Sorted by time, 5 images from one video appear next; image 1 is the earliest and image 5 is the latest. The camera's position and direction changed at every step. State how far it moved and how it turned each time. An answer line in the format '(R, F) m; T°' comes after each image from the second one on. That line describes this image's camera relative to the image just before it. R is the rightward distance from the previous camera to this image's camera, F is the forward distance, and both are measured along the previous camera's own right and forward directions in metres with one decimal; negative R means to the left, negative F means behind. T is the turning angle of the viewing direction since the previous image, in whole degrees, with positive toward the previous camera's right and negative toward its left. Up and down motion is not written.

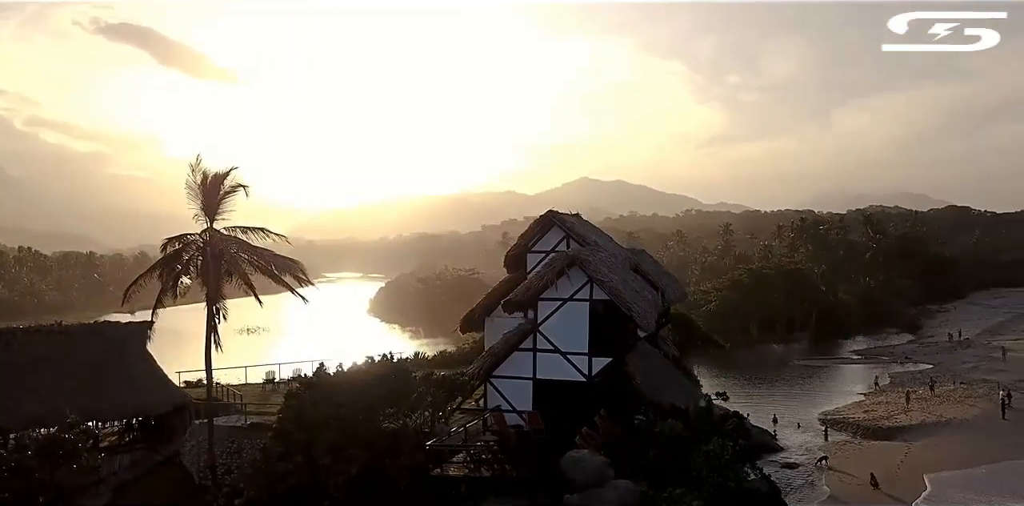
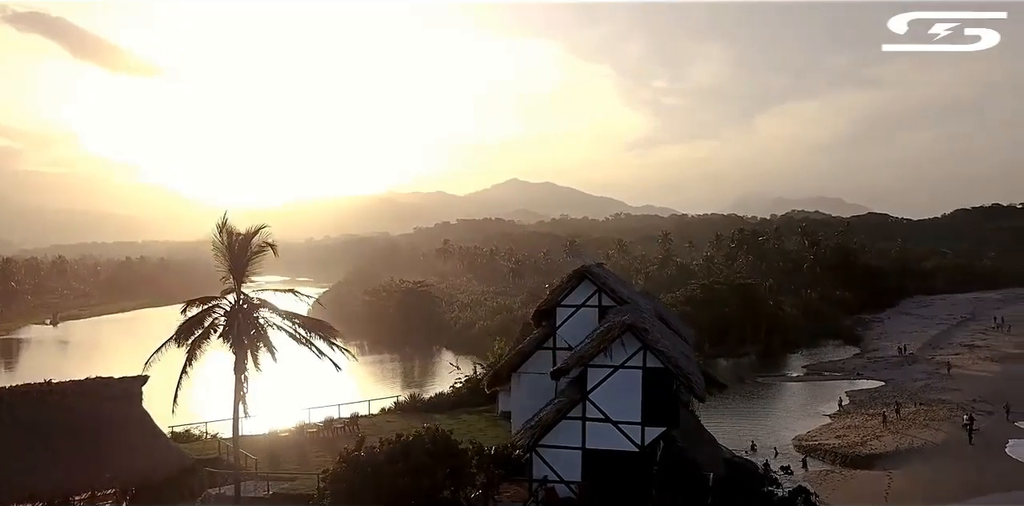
(-0.9, +0.3) m; +4°
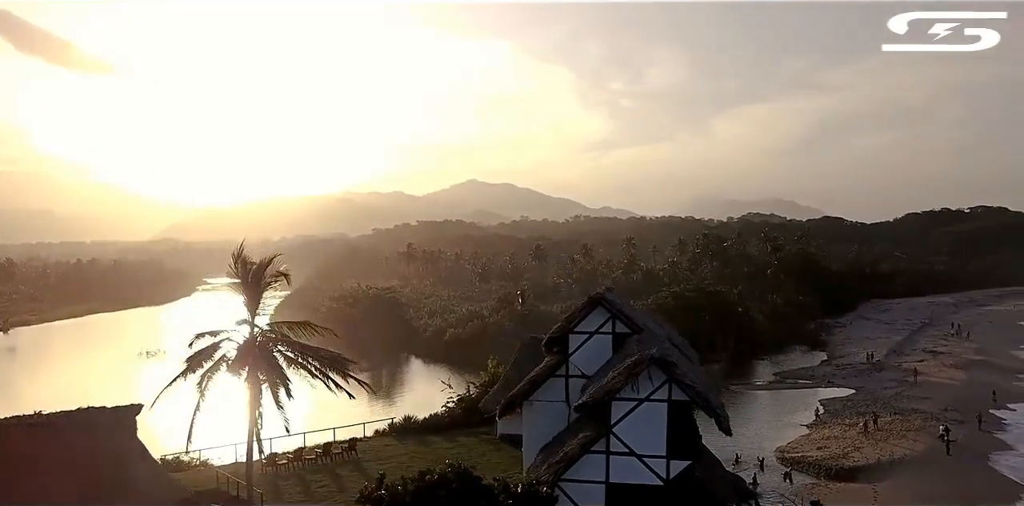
(-0.5, +0.1) m; +2°
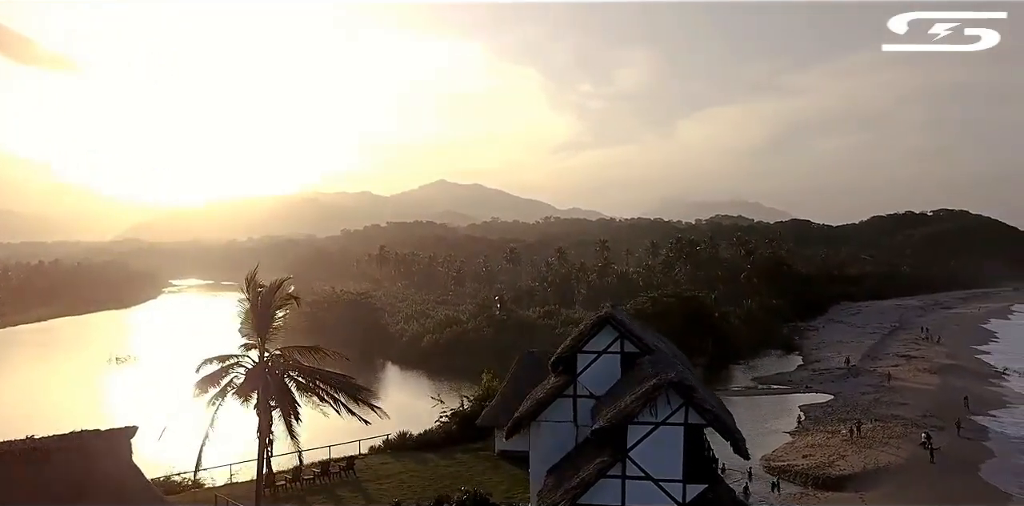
(-0.4, +0.1) m; +2°
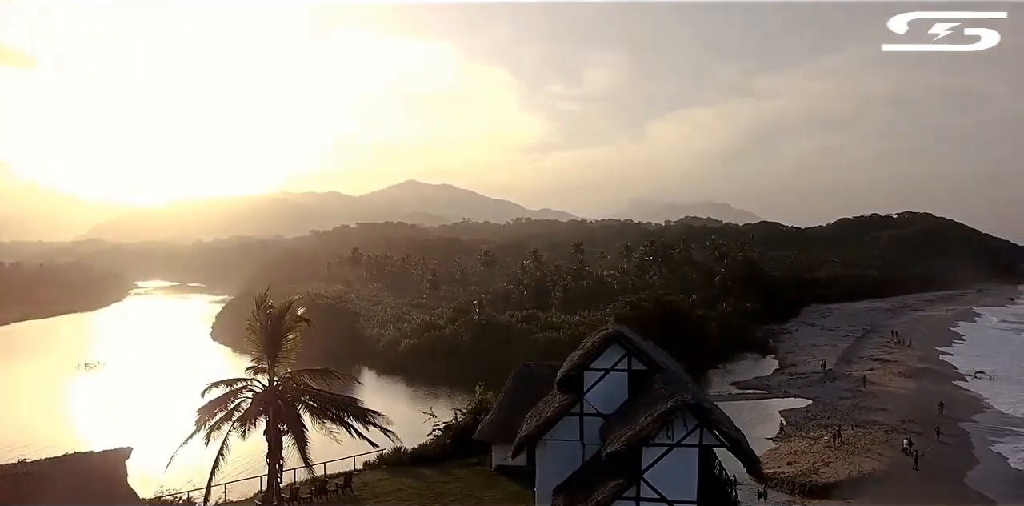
(-0.3, +0.1) m; +2°
